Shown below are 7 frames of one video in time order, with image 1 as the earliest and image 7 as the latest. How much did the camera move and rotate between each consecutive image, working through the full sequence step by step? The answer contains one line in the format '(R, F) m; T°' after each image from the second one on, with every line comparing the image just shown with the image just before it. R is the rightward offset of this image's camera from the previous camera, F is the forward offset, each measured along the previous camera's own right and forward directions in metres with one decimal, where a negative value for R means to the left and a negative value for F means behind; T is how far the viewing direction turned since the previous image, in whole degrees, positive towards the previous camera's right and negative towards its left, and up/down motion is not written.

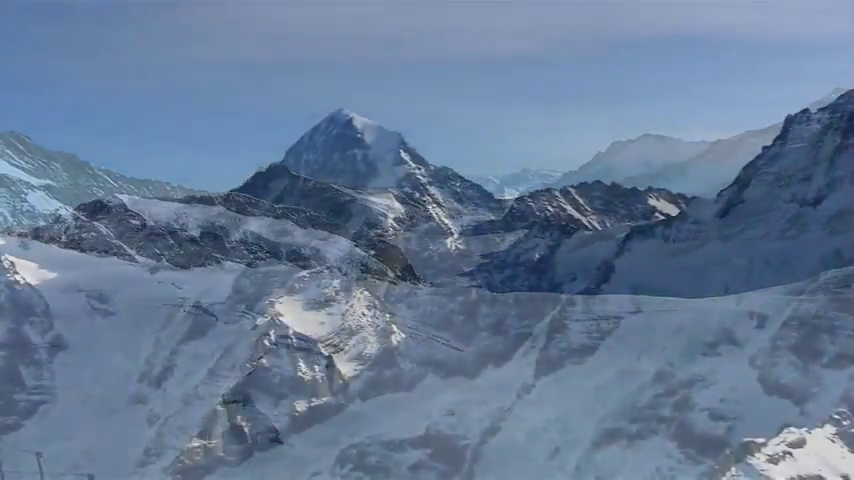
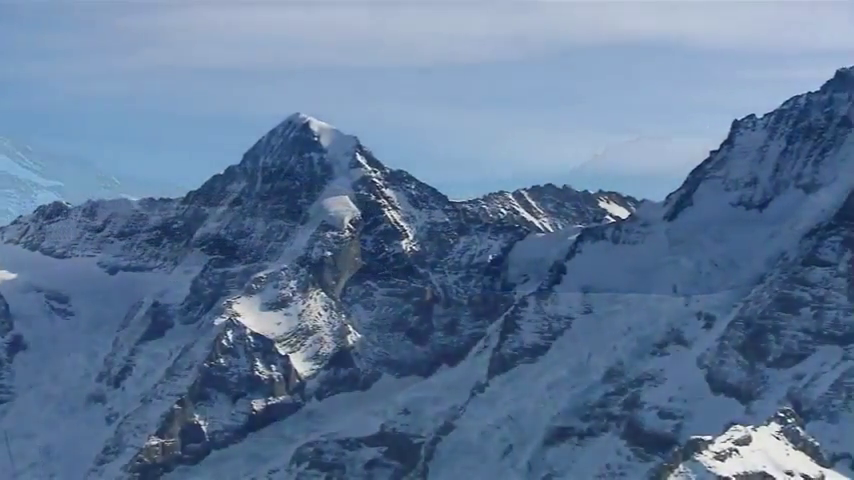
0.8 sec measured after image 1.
(+0.9, -0.8) m; 0°
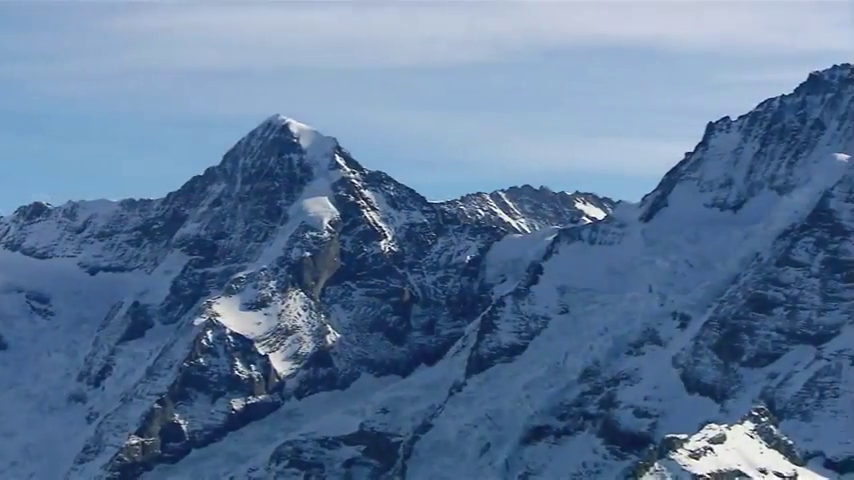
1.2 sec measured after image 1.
(+0.1, -0.4) m; +1°
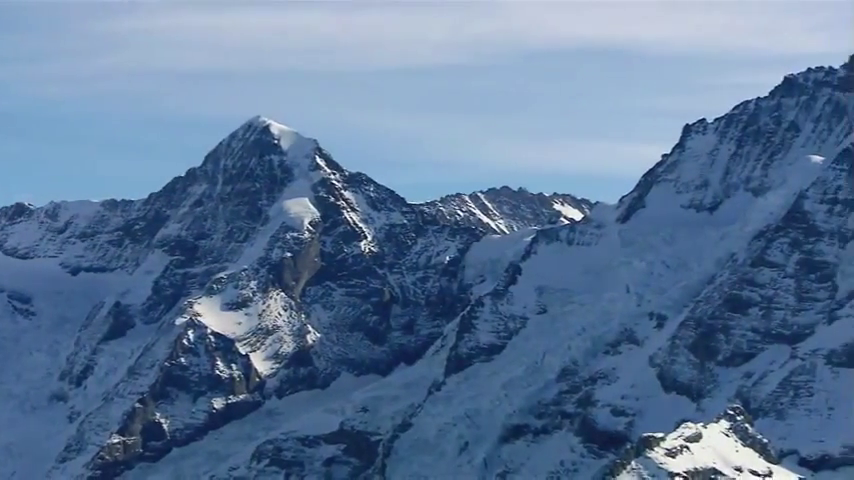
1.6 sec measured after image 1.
(+0.1, -0.4) m; +1°
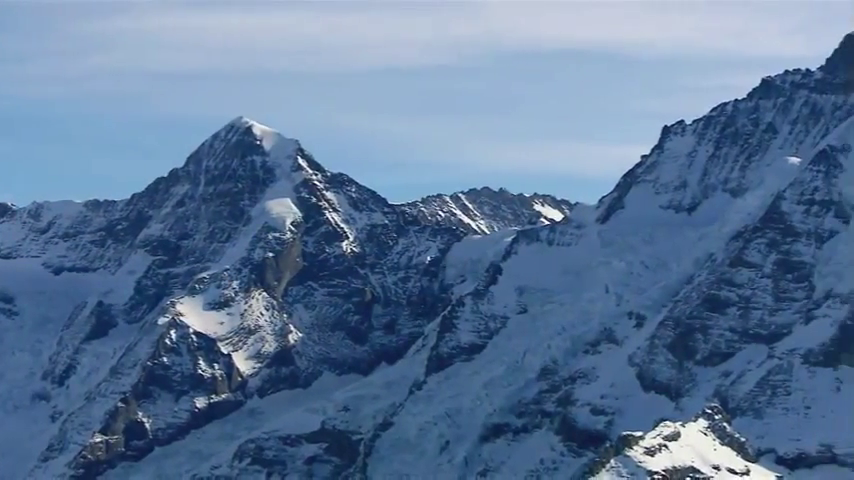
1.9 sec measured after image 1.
(+0.1, -0.3) m; +1°
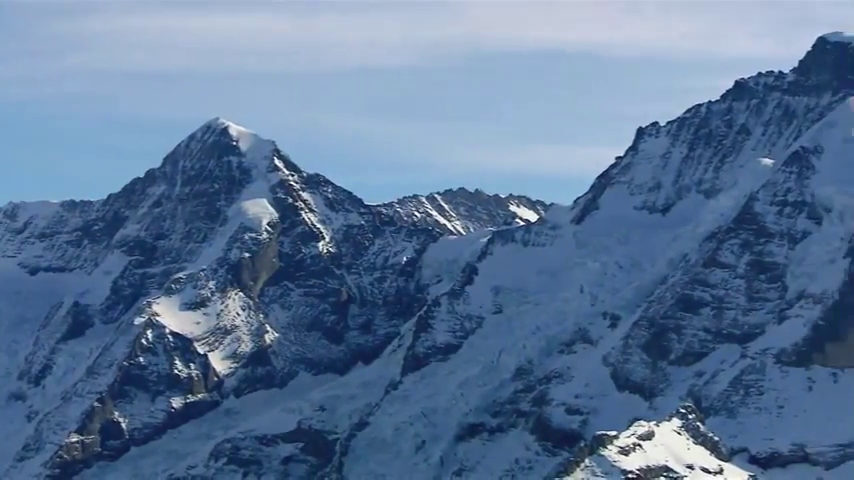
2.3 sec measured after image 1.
(+0.1, -0.2) m; +1°
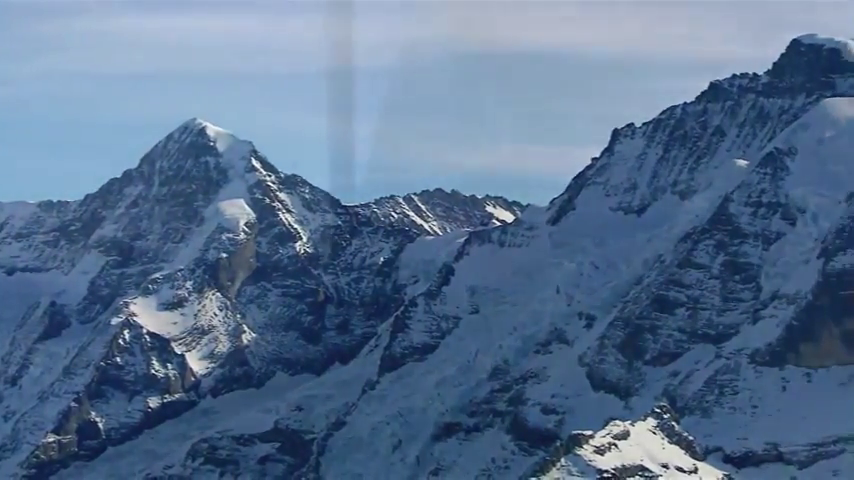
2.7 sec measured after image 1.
(+0.1, -0.2) m; +1°
